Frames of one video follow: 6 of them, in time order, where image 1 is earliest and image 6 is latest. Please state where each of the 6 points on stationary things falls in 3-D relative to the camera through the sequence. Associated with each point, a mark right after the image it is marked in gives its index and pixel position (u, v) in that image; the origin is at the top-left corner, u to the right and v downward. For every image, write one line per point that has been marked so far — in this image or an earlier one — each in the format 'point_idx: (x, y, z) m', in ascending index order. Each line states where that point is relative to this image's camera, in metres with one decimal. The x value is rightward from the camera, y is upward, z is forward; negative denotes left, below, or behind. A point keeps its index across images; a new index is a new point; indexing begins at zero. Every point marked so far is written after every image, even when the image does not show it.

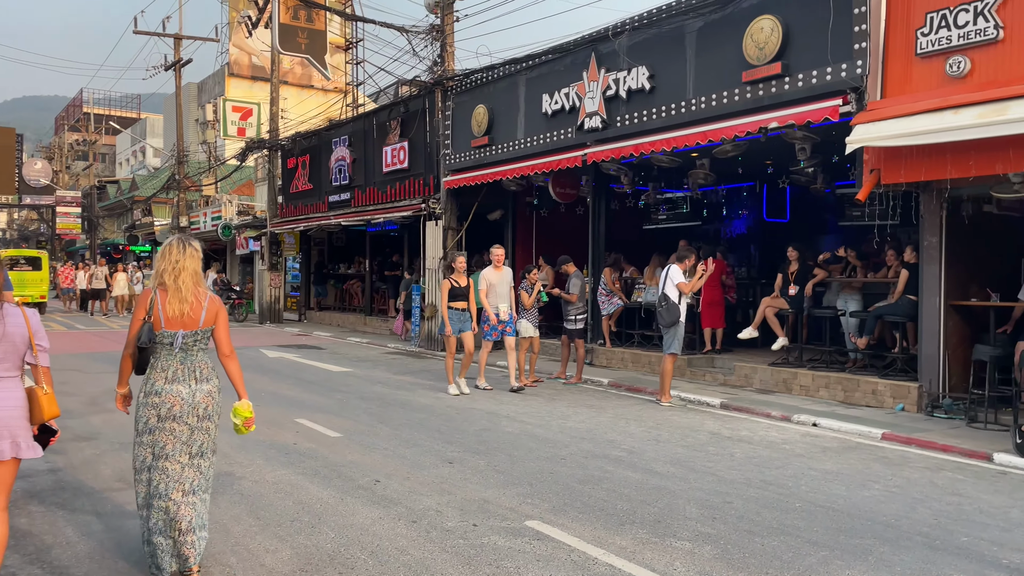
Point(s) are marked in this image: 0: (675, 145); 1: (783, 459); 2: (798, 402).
0: (+2.2, +1.9, +11.0) m
1: (+2.5, -1.6, +7.4) m
2: (+3.6, -1.5, +10.3) m
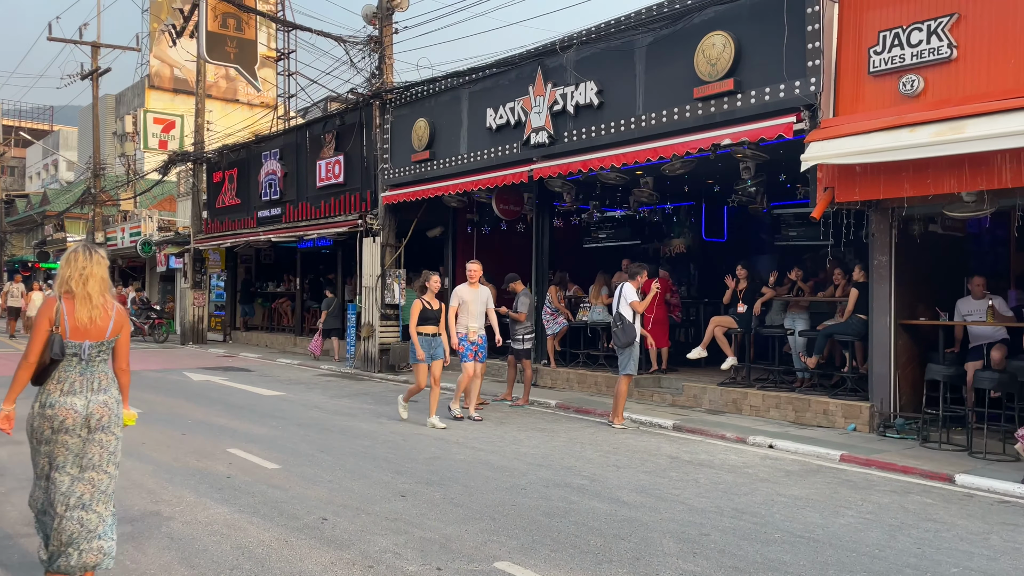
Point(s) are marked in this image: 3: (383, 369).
0: (+1.5, +1.7, +10.8) m
1: (+2.1, -1.7, +7.2) m
2: (+3.0, -1.7, +10.2) m
3: (-2.6, -1.6, +16.3) m
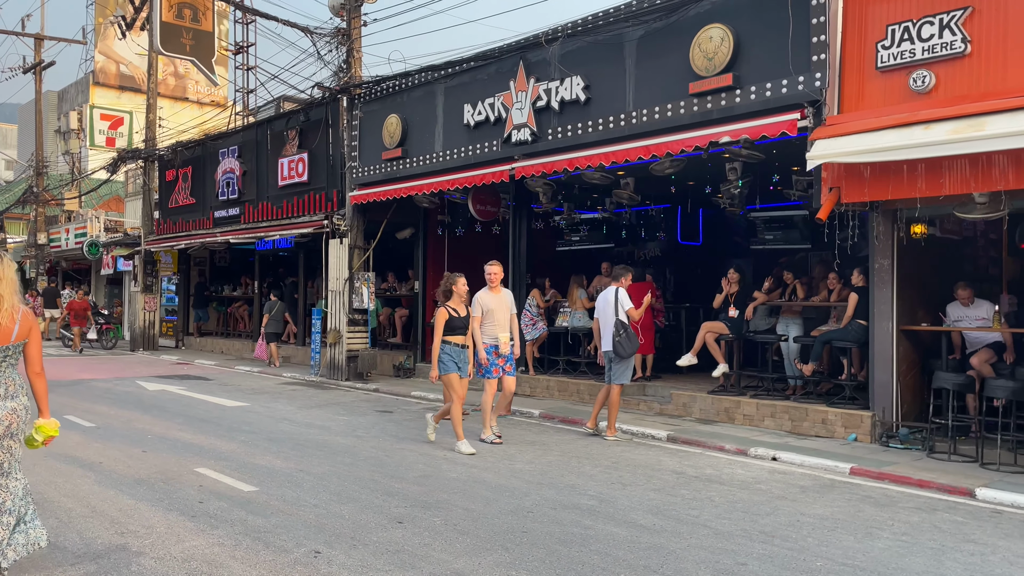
0: (+1.3, +1.6, +10.3) m
1: (+2.1, -1.8, +6.7) m
2: (+2.8, -1.8, +9.7) m
3: (-3.1, -1.7, +15.5) m
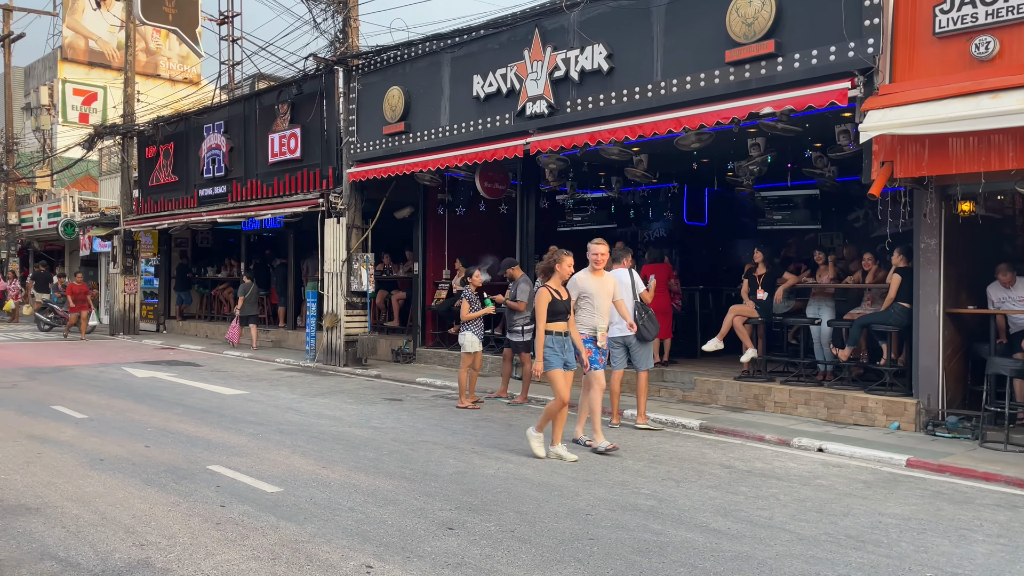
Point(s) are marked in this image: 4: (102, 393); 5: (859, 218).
0: (+1.6, +1.9, +9.7) m
1: (+2.5, -1.6, +6.2) m
2: (+3.1, -1.5, +9.3) m
3: (-3.0, -1.4, +14.9) m
4: (-5.5, -1.4, +11.0) m
5: (+6.8, +1.4, +15.9) m
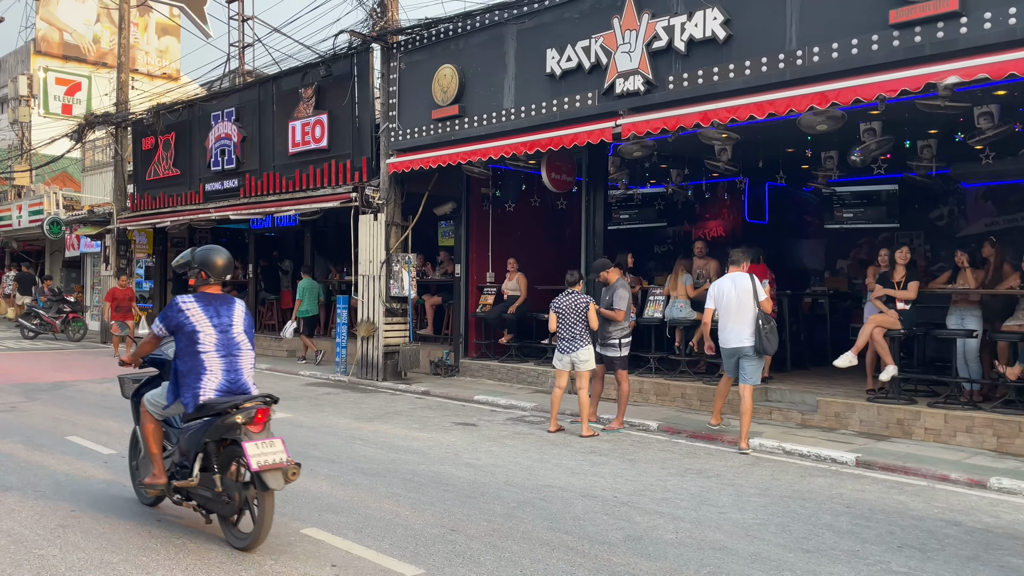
0: (+2.7, +1.8, +8.2) m
1: (+3.7, -1.7, +4.7) m
2: (+4.2, -1.6, +7.8) m
3: (-2.0, -1.4, +13.2) m
4: (-4.4, -1.5, +9.3) m
5: (+7.7, +1.3, +14.5) m
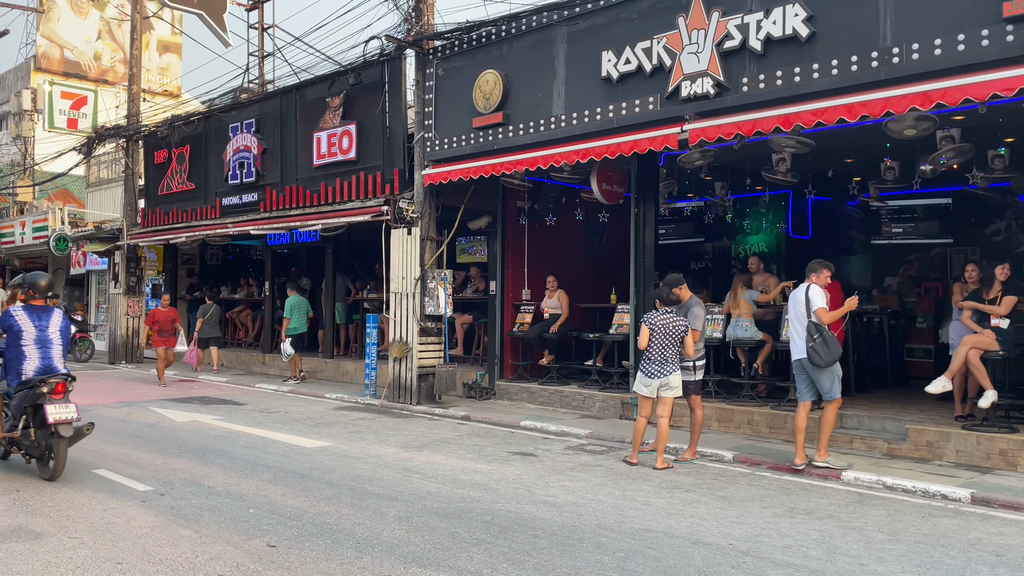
0: (+3.3, +1.6, +7.6) m
1: (+4.4, -1.8, +4.0) m
2: (+4.9, -1.8, +7.1) m
3: (-1.4, -1.7, +12.5) m
4: (-3.8, -1.7, +8.5) m
5: (+8.4, +1.0, +13.9) m
